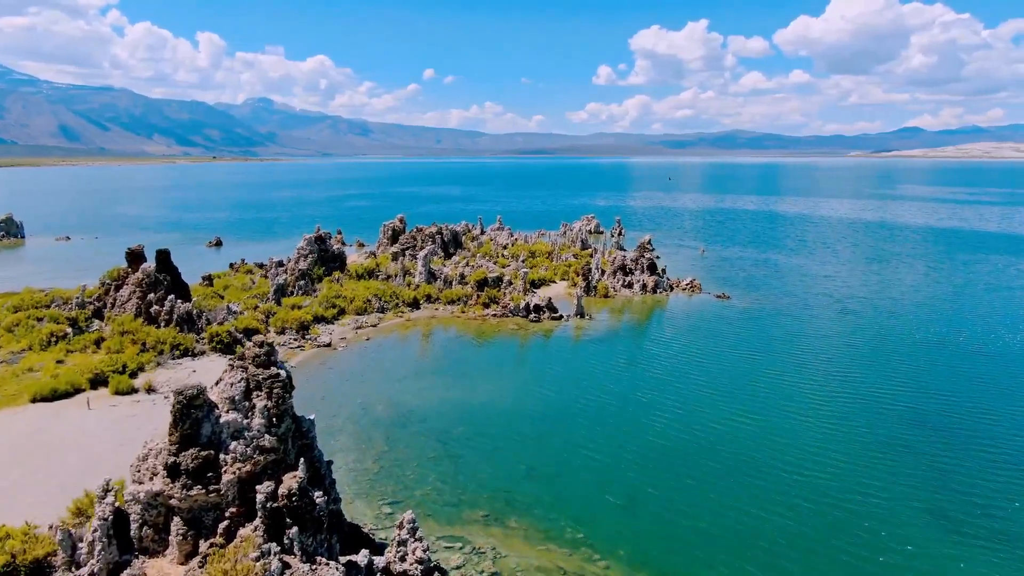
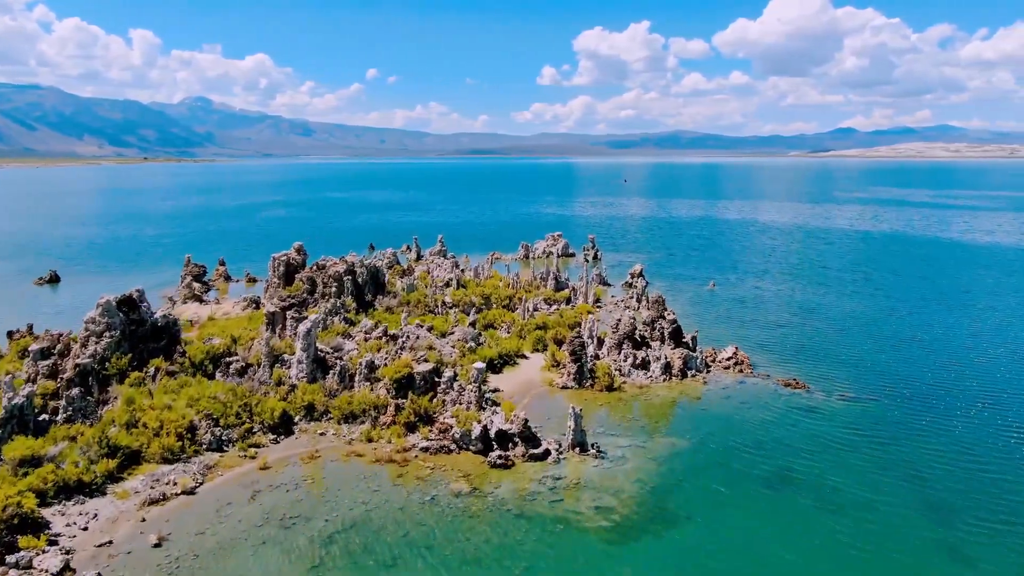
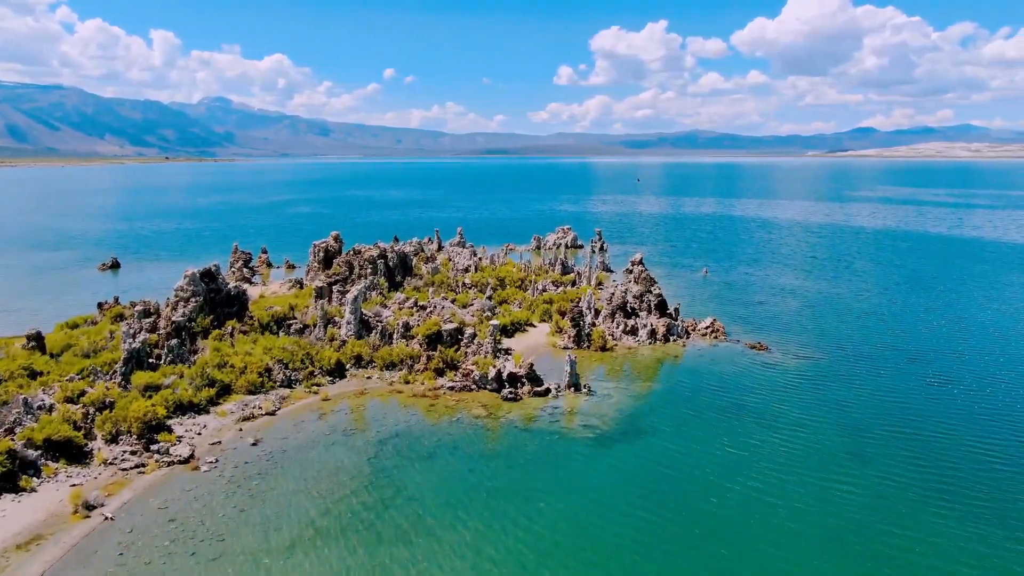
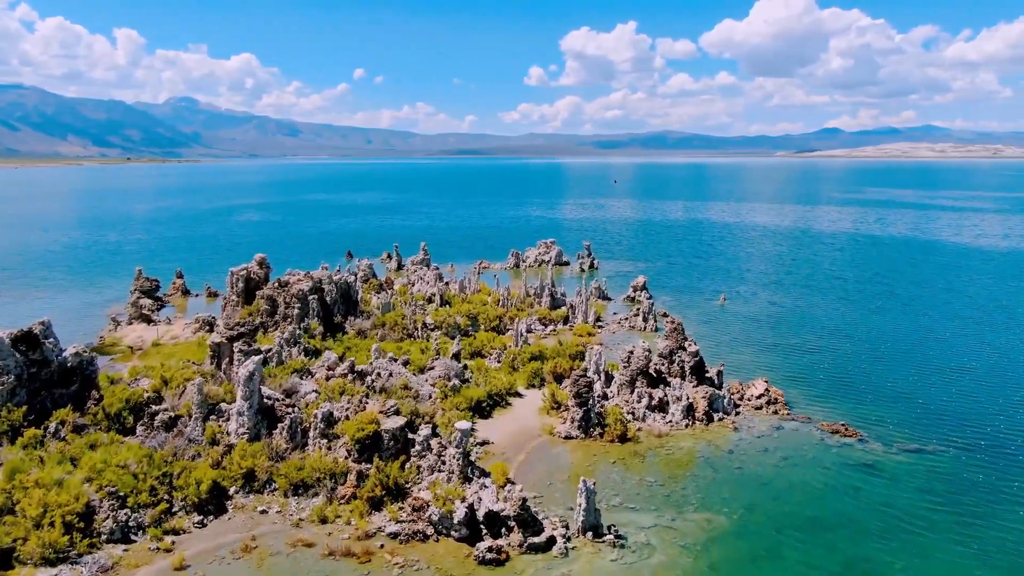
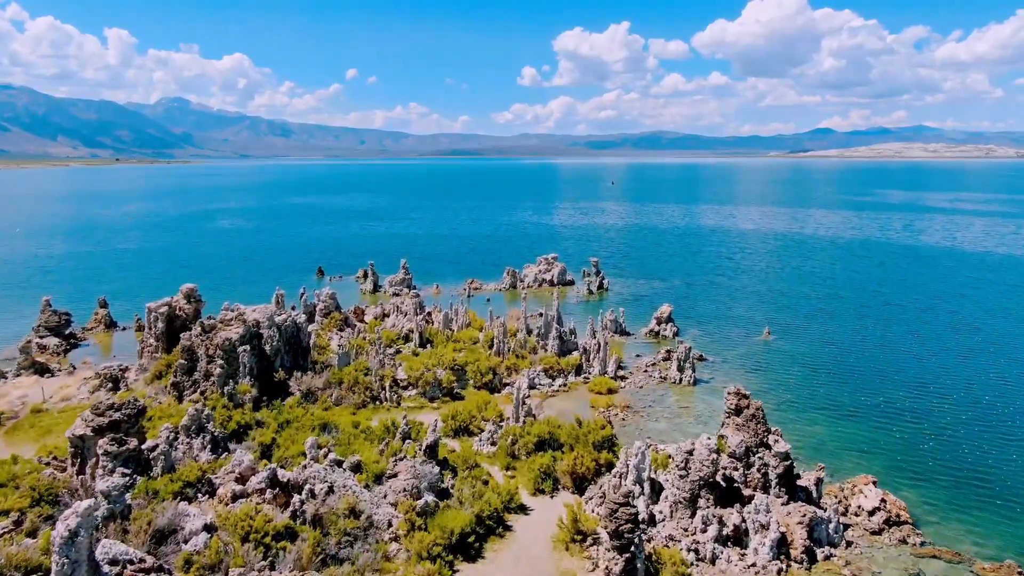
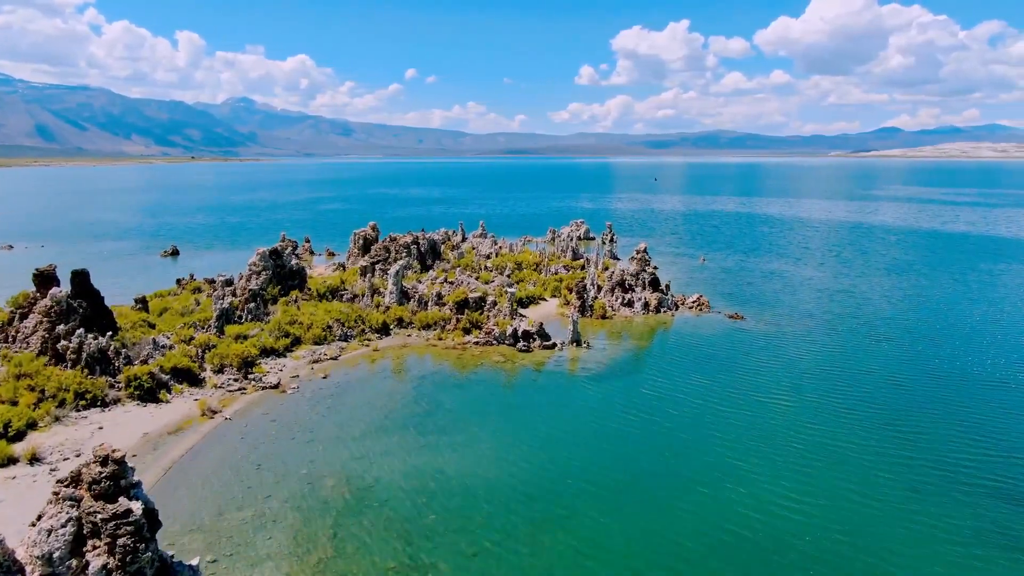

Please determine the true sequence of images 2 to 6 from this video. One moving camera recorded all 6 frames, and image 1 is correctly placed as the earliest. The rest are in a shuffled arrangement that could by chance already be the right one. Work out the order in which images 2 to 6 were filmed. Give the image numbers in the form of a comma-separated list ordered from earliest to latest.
6, 3, 2, 4, 5
